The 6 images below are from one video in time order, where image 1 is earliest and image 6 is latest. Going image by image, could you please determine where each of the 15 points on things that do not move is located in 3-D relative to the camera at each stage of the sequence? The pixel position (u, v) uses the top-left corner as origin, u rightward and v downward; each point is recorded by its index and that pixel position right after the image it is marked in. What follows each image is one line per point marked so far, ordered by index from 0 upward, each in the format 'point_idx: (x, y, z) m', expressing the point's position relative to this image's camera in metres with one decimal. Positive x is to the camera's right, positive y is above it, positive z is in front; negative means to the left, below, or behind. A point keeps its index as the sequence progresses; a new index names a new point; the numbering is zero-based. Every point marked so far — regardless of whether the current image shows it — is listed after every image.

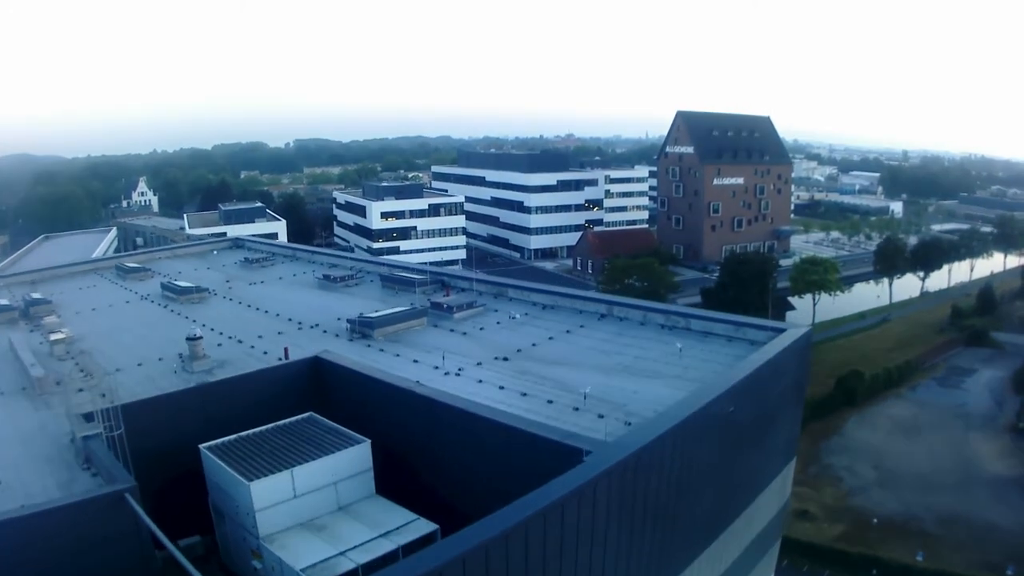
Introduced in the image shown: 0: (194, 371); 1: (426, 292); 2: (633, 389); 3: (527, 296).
0: (-2.6, -0.7, +5.7) m
1: (-1.0, -0.1, +7.2) m
2: (+0.8, -0.6, +4.3) m
3: (+0.1, -0.1, +6.4) m
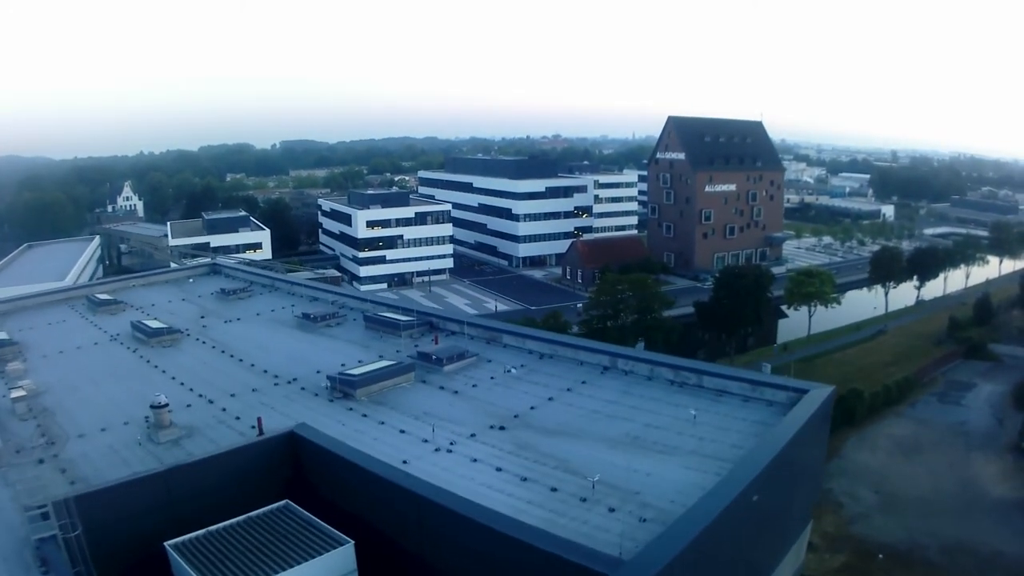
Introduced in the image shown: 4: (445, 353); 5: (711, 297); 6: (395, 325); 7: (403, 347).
0: (-2.7, -1.2, +5.2) m
1: (-1.1, -0.5, +6.7) m
2: (+0.8, -1.1, +3.9) m
3: (+0.1, -0.5, +6.0) m
4: (-0.6, -0.6, +5.8) m
5: (+4.7, -0.3, +16.9) m
6: (-1.2, -0.4, +6.9) m
7: (-1.1, -0.6, +6.4) m
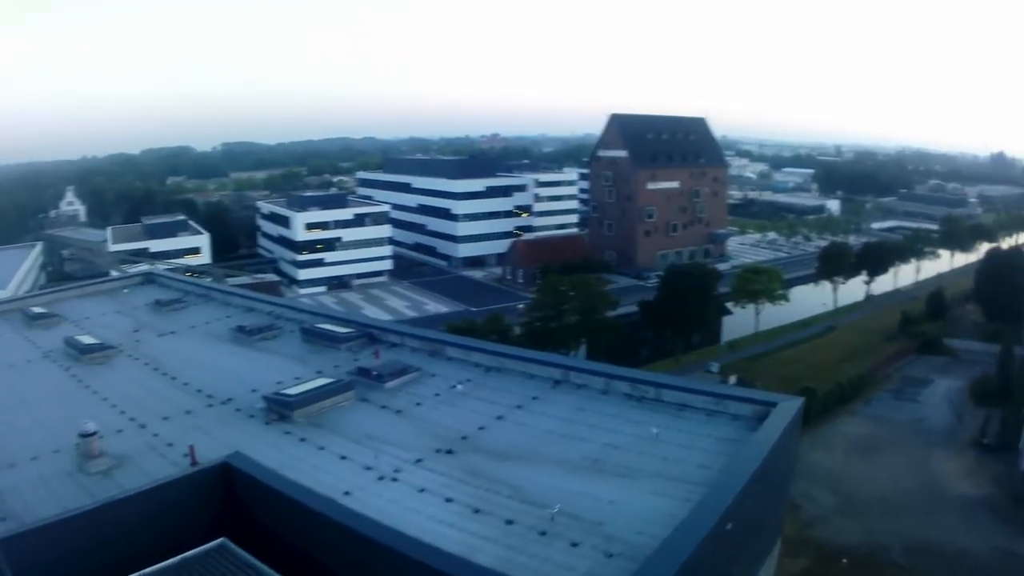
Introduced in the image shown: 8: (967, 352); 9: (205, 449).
0: (-3.0, -1.3, +4.7) m
1: (-1.5, -0.6, +6.3) m
2: (+0.5, -1.1, +3.5) m
3: (-0.3, -0.6, +5.6) m
4: (-1.0, -0.6, +5.4) m
5: (+3.7, -0.2, +16.7) m
6: (-1.7, -0.5, +6.4) m
7: (-1.5, -0.7, +6.0) m
8: (+10.4, -1.5, +15.4) m
9: (-2.1, -1.1, +4.7) m
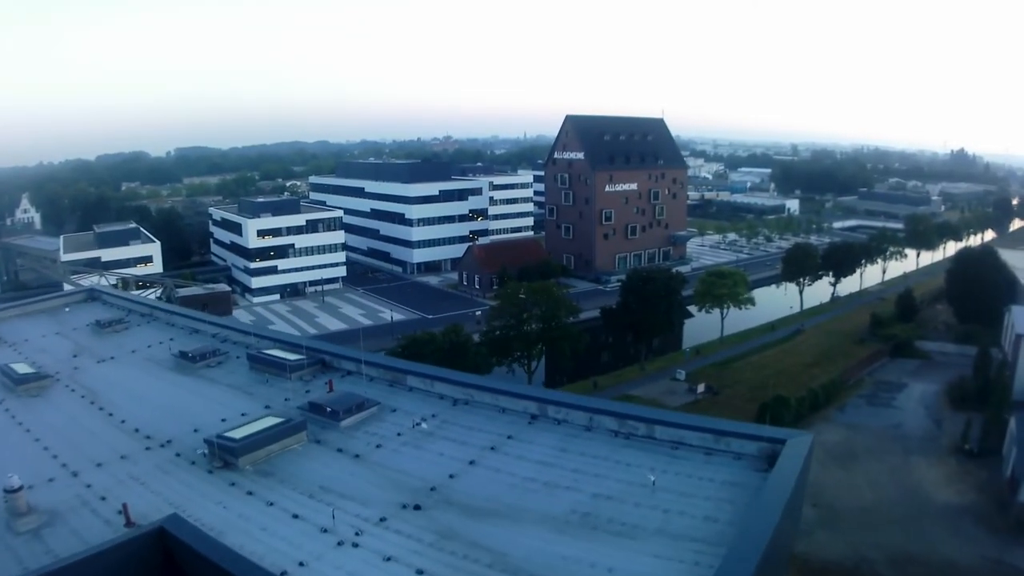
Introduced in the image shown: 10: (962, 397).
0: (-3.1, -1.5, +4.0) m
1: (-1.7, -0.8, +5.7) m
2: (+0.4, -1.2, +3.0) m
3: (-0.5, -0.7, +5.0) m
4: (-1.2, -0.8, +4.8) m
5: (+2.9, -0.4, +16.4) m
6: (-1.9, -0.7, +5.8) m
7: (-1.7, -0.8, +5.4) m
8: (+9.7, -1.5, +15.3) m
9: (-2.3, -1.3, +4.1) m
10: (+9.1, -2.2, +13.6) m
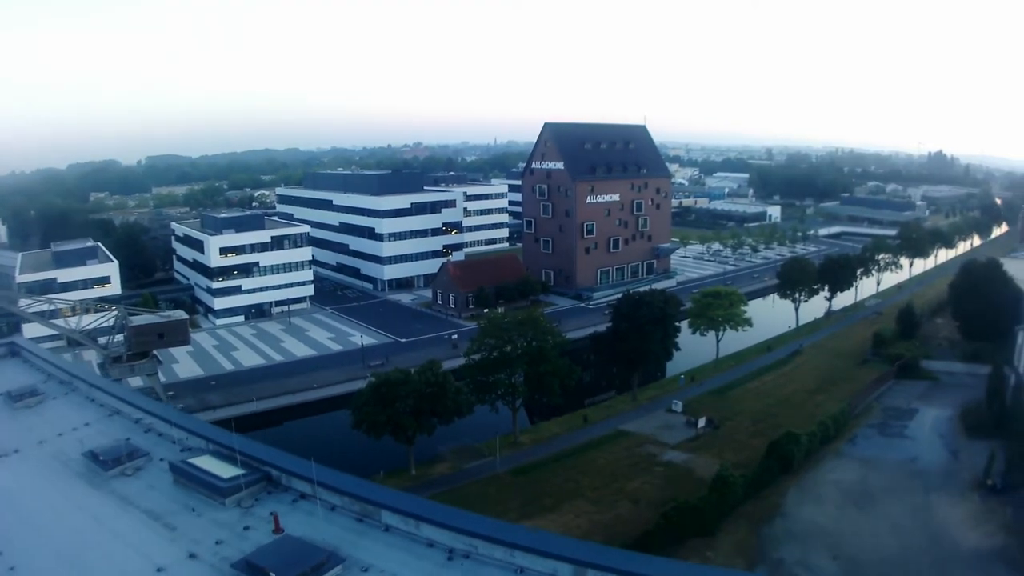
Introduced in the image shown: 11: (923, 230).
0: (-3.0, -2.2, +2.3) m
1: (-1.7, -1.4, +4.0) m
2: (+0.5, -1.7, +1.4) m
3: (-0.5, -1.3, +3.4) m
4: (-1.2, -1.4, +3.1) m
5: (+2.3, -0.9, +14.9) m
6: (-2.0, -1.3, +4.1) m
7: (-1.7, -1.5, +3.7) m
8: (+9.1, -1.8, +14.3) m
9: (-2.2, -1.9, +2.4) m
10: (+8.6, -2.5, +12.5) m
11: (+11.9, +1.7, +19.9) m
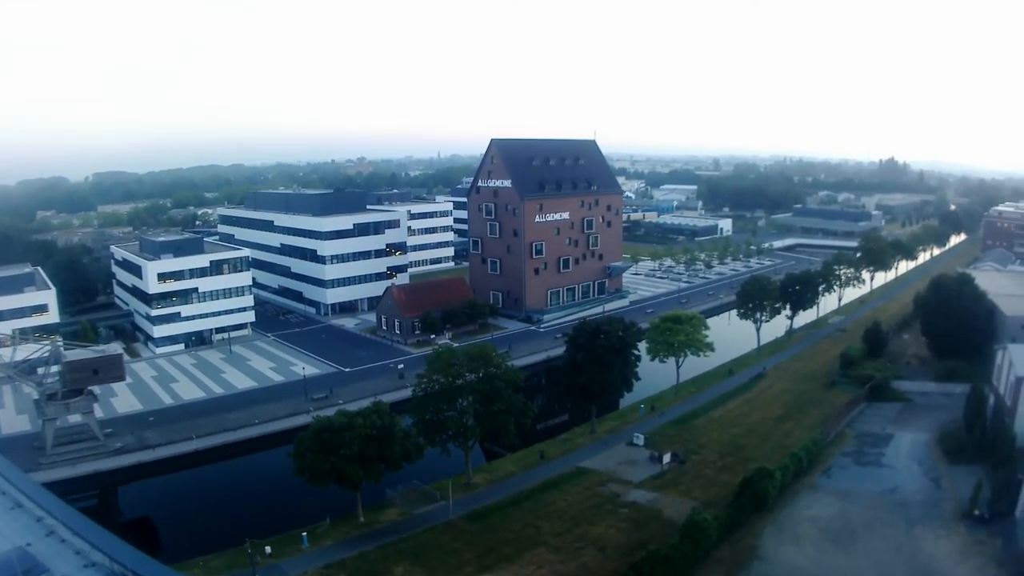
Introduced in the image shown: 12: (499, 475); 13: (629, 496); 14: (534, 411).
0: (-3.2, -2.6, +0.7) m
1: (-2.1, -1.9, +2.6) m
2: (+0.4, -2.1, +0.2) m
3: (-0.8, -1.7, +2.1) m
4: (-1.4, -1.8, +1.8) m
5: (+1.2, -1.5, +13.8) m
6: (-2.3, -1.8, +2.7) m
7: (-2.0, -1.9, +2.3) m
8: (+8.1, -2.1, +13.6) m
9: (-2.4, -2.4, +0.9) m
10: (+7.7, -2.8, +11.7) m
11: (+10.4, +1.4, +19.4) m
12: (-0.3, -3.6, +12.8) m
13: (+2.0, -3.6, +11.5) m
14: (+0.3, -2.4, +12.8) m
